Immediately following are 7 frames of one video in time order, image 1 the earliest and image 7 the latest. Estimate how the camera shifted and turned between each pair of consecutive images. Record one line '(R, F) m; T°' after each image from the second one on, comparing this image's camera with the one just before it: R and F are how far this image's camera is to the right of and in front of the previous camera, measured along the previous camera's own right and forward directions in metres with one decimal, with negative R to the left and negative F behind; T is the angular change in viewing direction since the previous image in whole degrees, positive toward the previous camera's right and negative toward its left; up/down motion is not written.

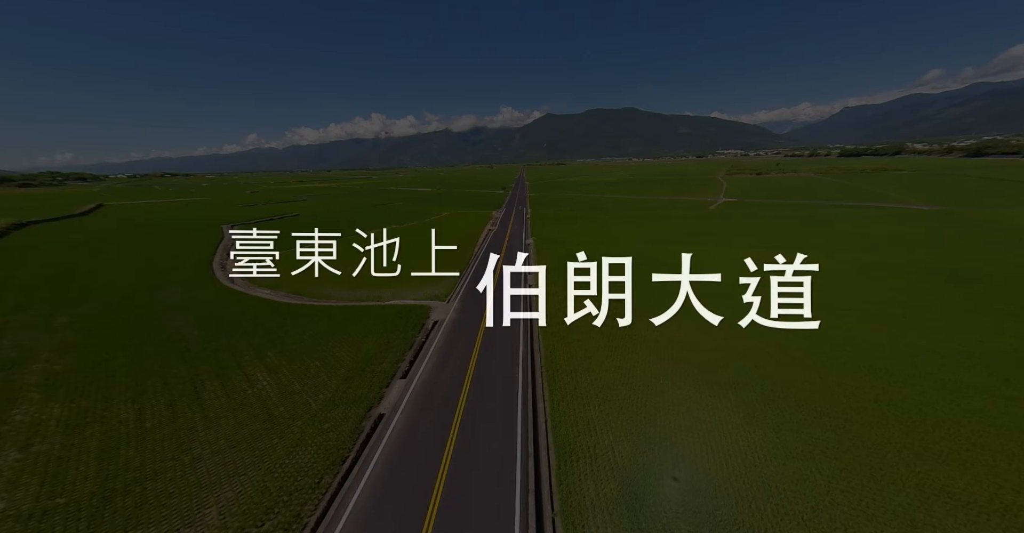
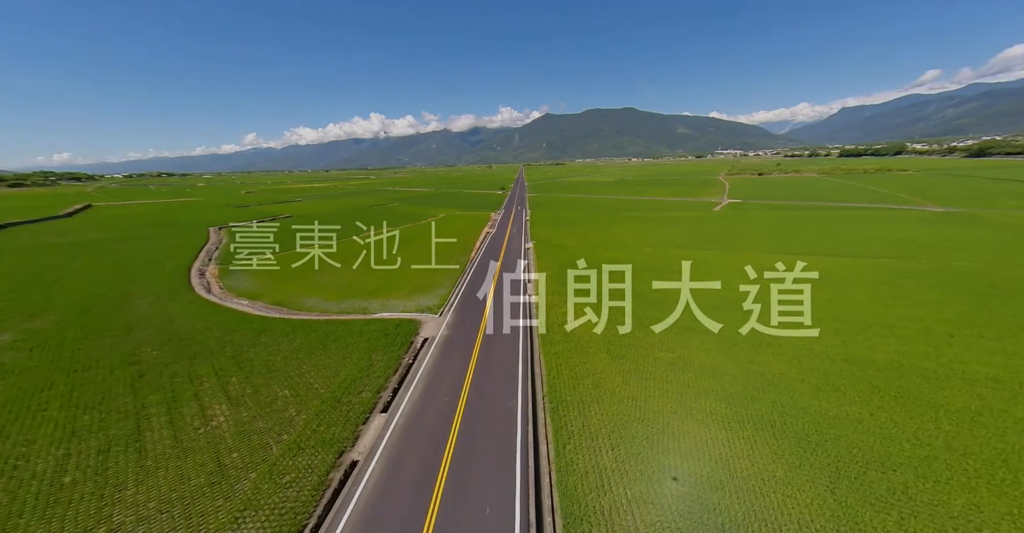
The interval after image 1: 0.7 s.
(+0.1, +3.3) m; 0°
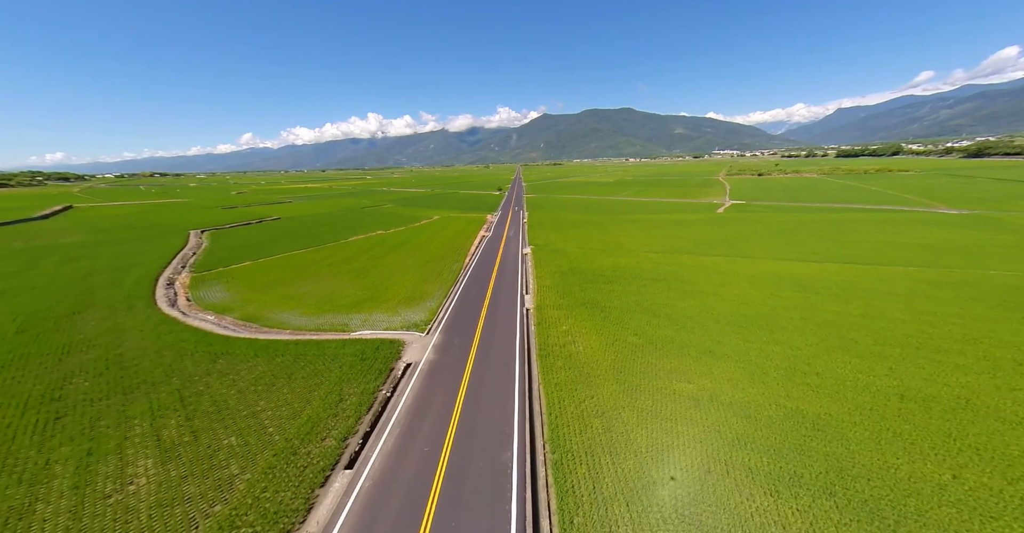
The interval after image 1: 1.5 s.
(+0.2, +3.9) m; 0°
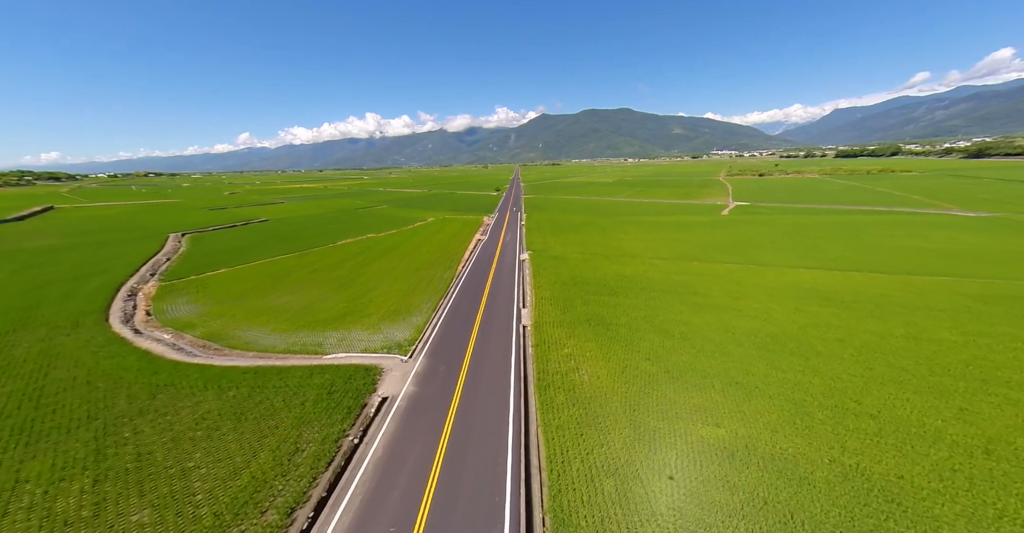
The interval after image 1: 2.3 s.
(+0.3, +4.0) m; 0°
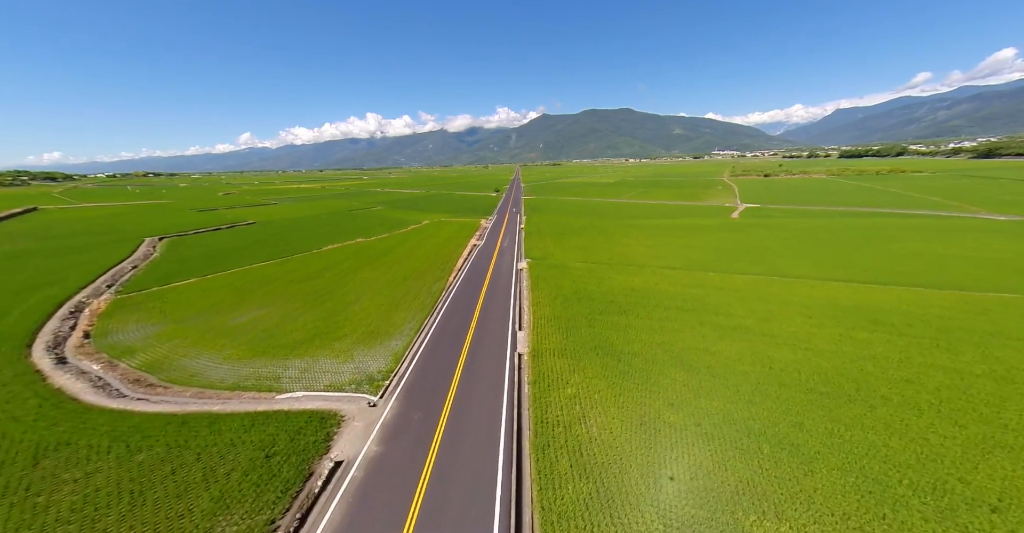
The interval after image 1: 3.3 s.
(+0.6, +5.1) m; 0°
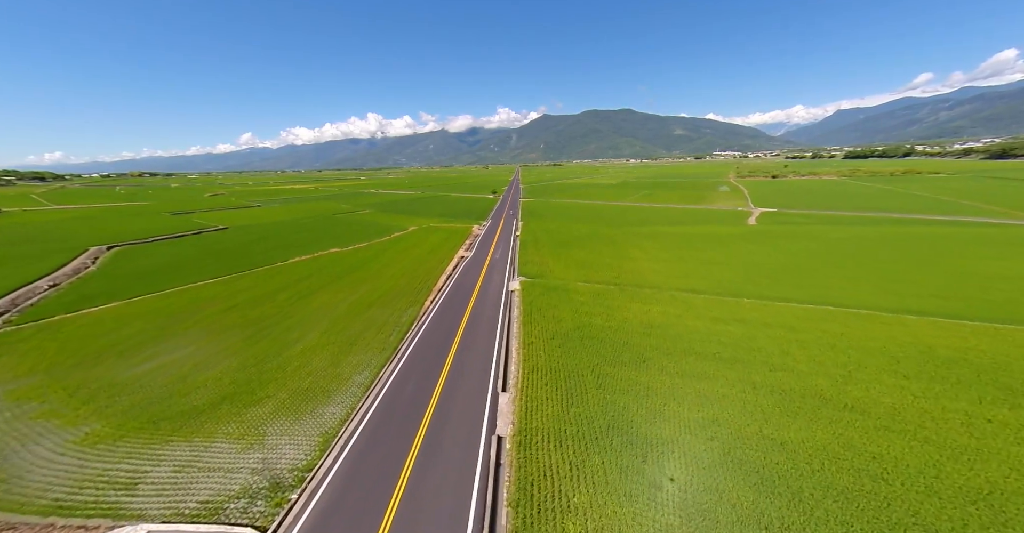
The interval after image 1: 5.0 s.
(+1.4, +8.9) m; 0°
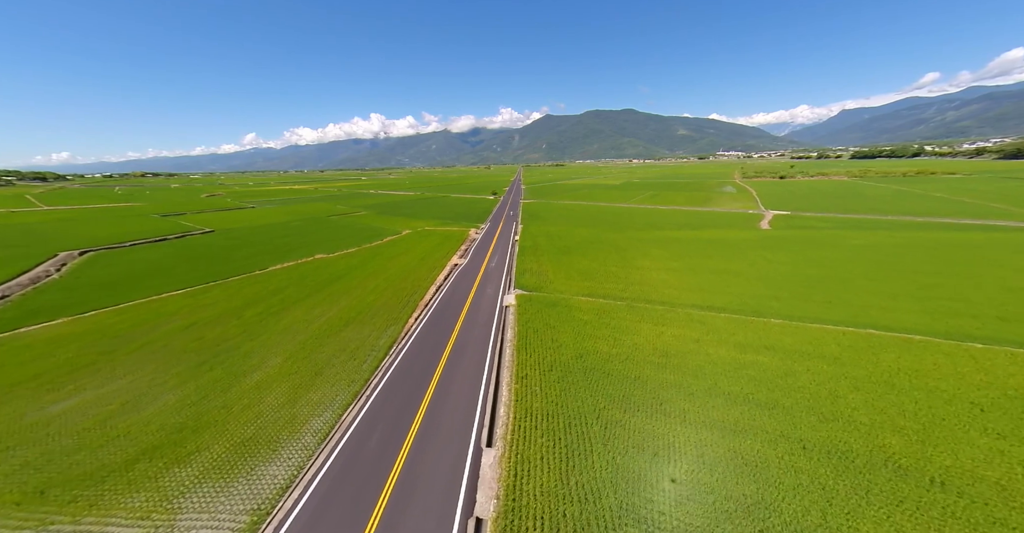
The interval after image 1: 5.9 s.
(+0.9, +4.8) m; 0°
